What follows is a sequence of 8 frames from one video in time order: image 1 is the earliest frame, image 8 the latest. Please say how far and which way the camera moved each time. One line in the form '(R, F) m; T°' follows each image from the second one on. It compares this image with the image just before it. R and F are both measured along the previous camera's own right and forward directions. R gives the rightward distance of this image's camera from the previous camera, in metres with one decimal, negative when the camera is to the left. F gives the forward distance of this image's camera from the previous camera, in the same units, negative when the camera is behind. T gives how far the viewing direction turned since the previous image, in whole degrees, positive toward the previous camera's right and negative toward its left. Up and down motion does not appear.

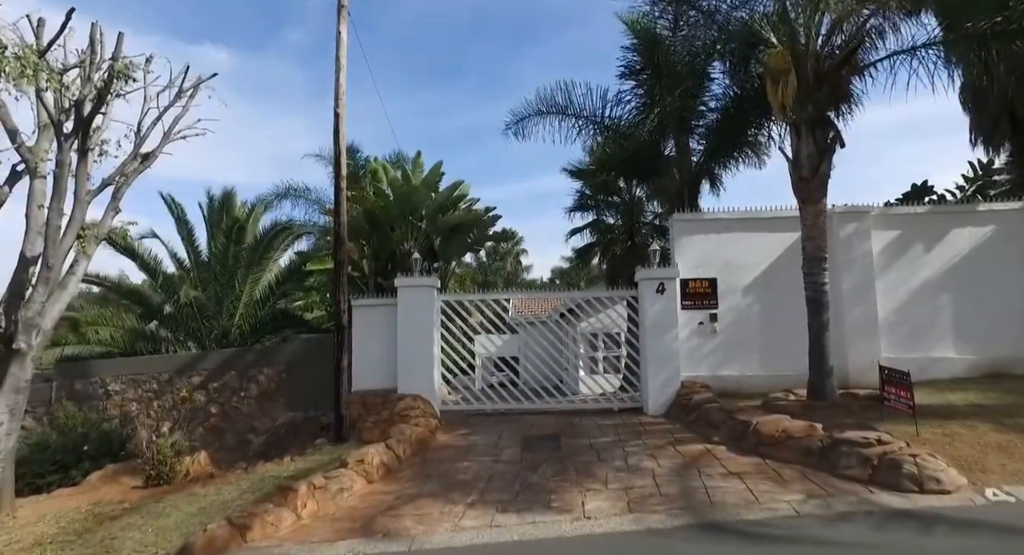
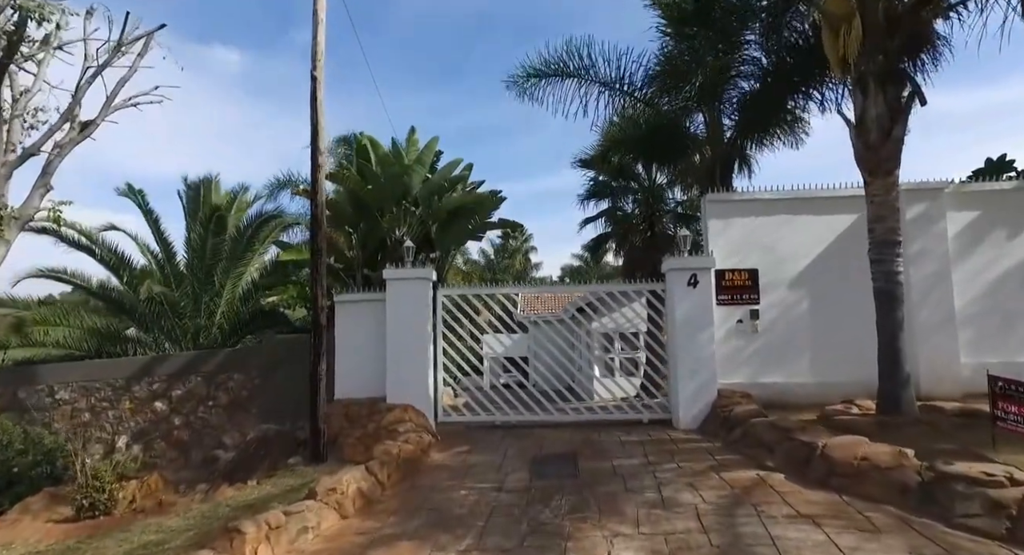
(0.0, +1.6) m; -1°
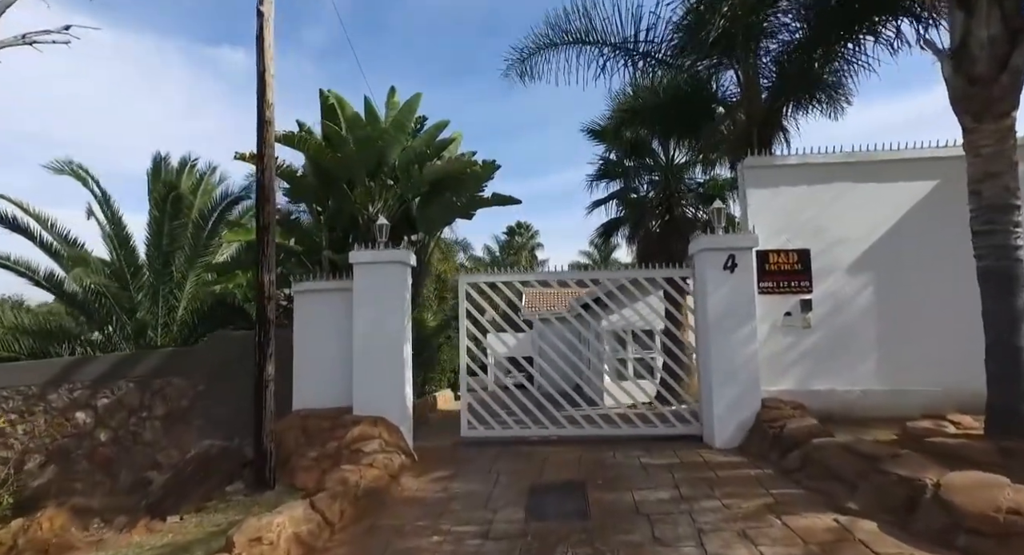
(+0.2, +1.8) m; -1°
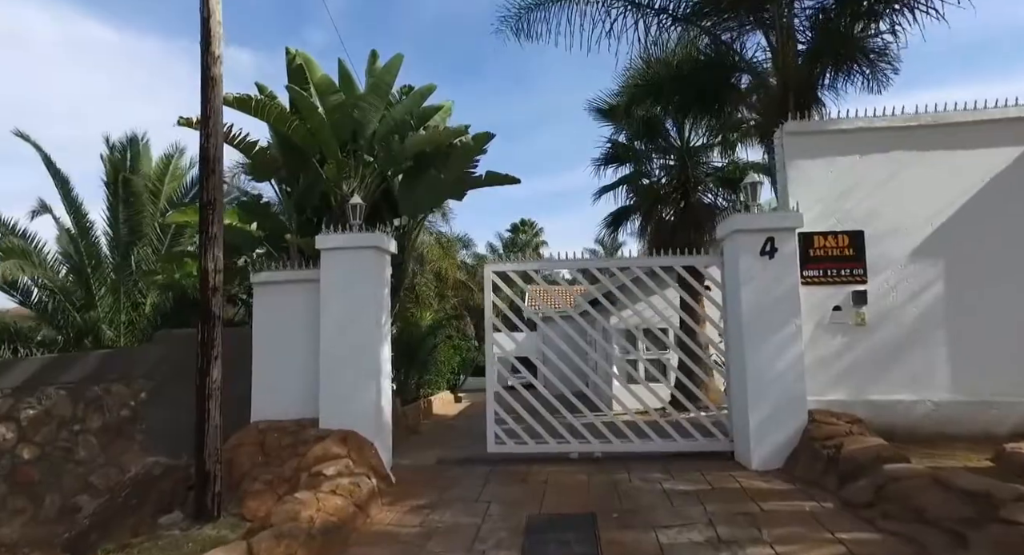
(+0.1, +1.3) m; 0°
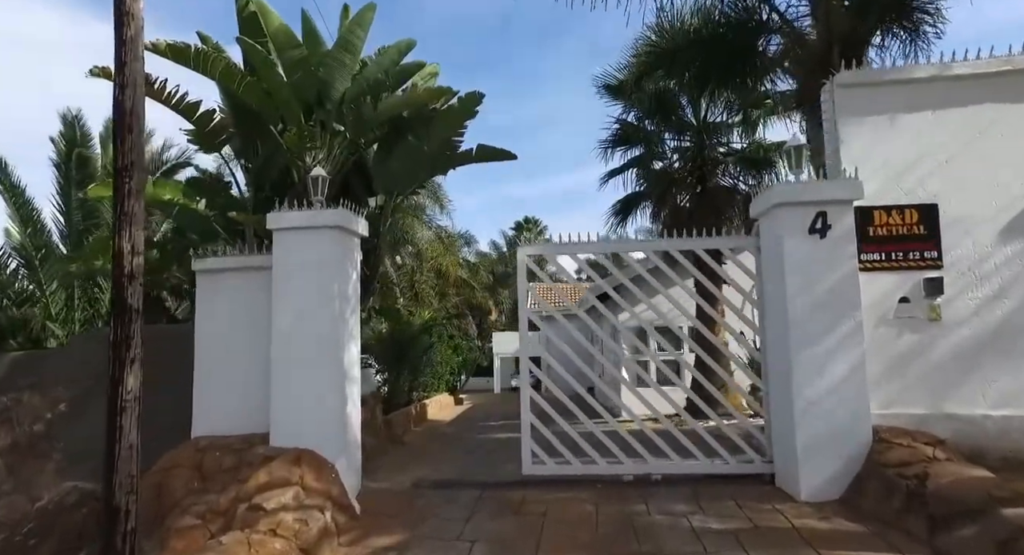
(+0.1, +1.2) m; 0°
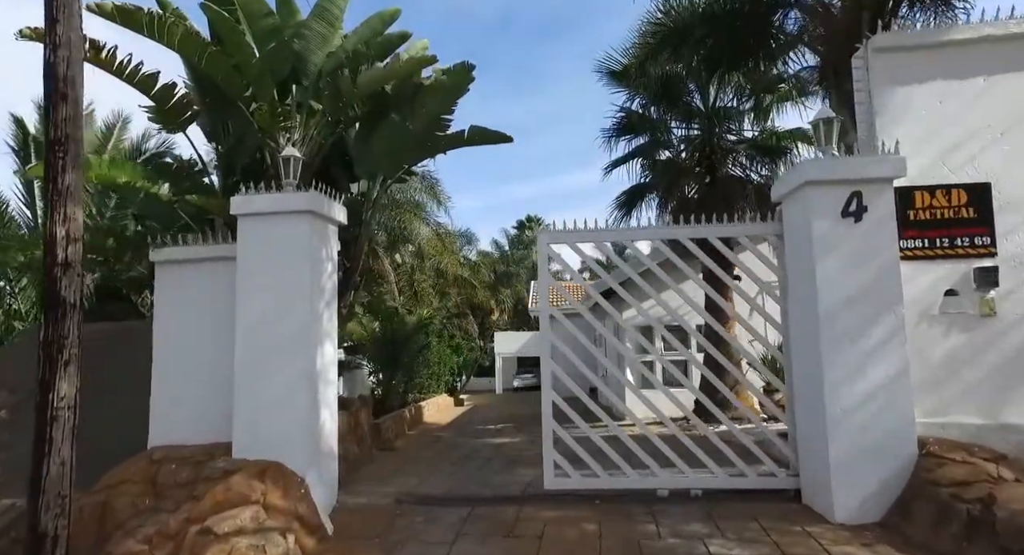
(+0.1, +0.6) m; 0°
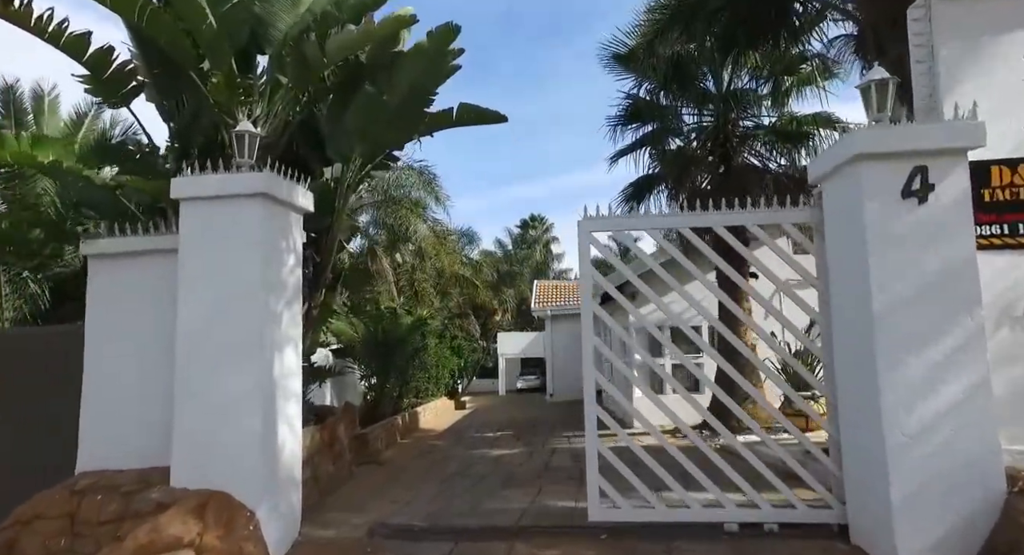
(+0.1, +0.8) m; 0°
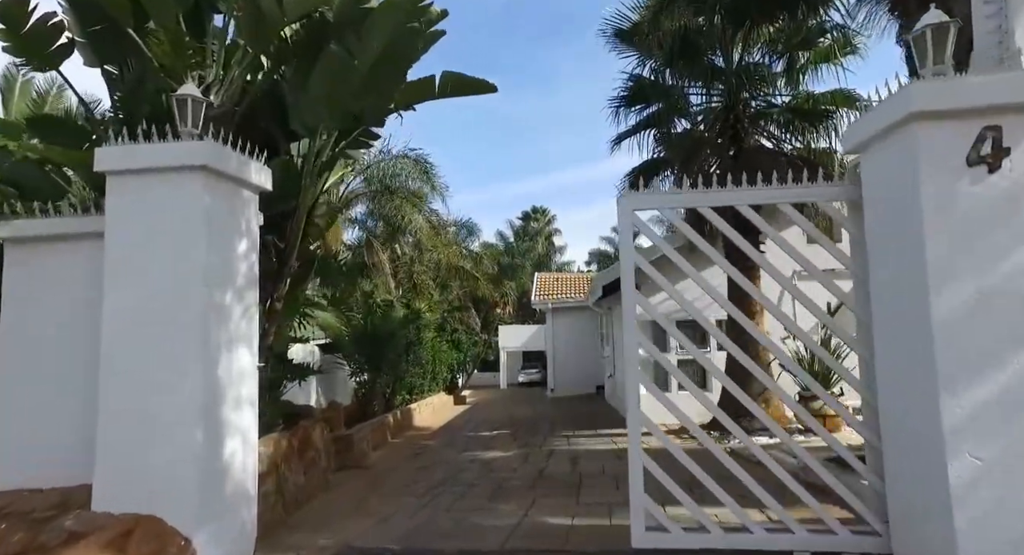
(+0.1, +0.7) m; 0°
